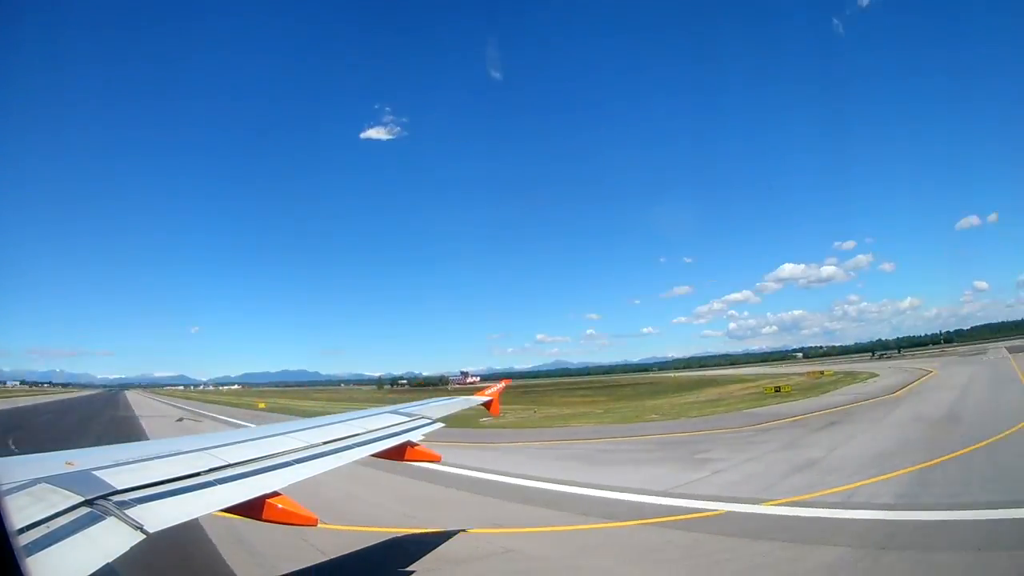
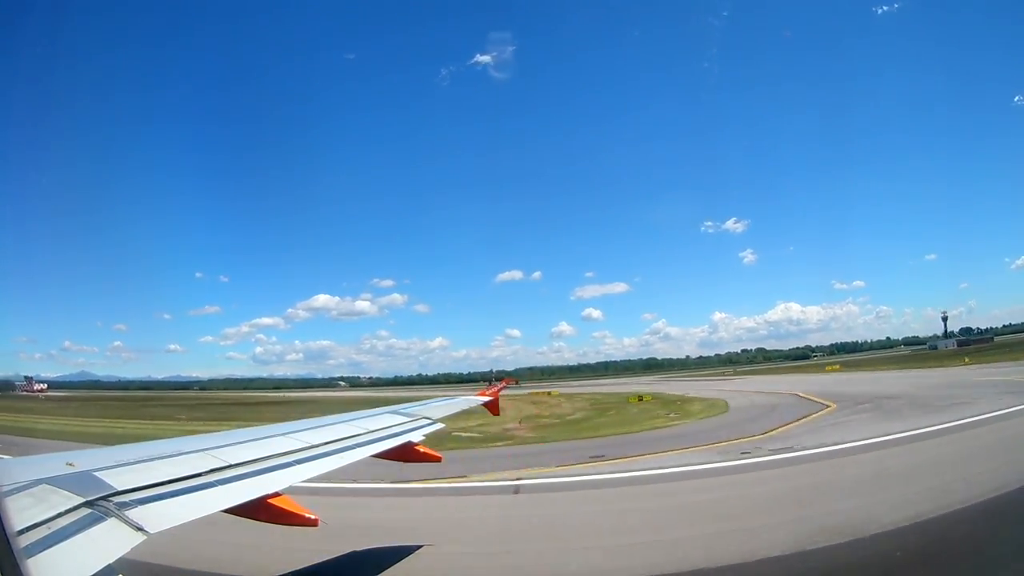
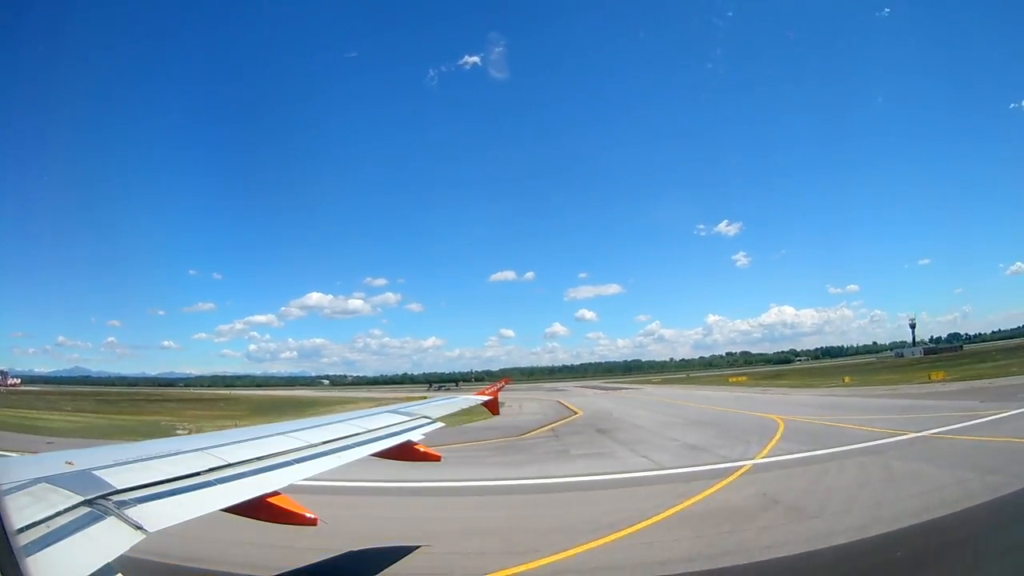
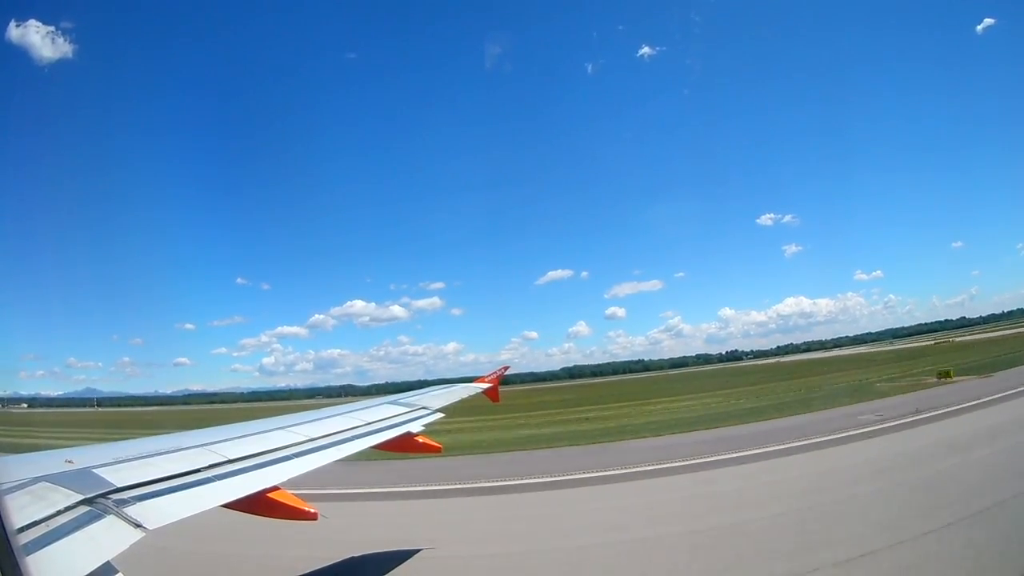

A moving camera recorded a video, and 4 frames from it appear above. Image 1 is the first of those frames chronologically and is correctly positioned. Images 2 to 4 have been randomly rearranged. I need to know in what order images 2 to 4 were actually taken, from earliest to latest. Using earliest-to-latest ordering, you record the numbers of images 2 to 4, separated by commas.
3, 2, 4
